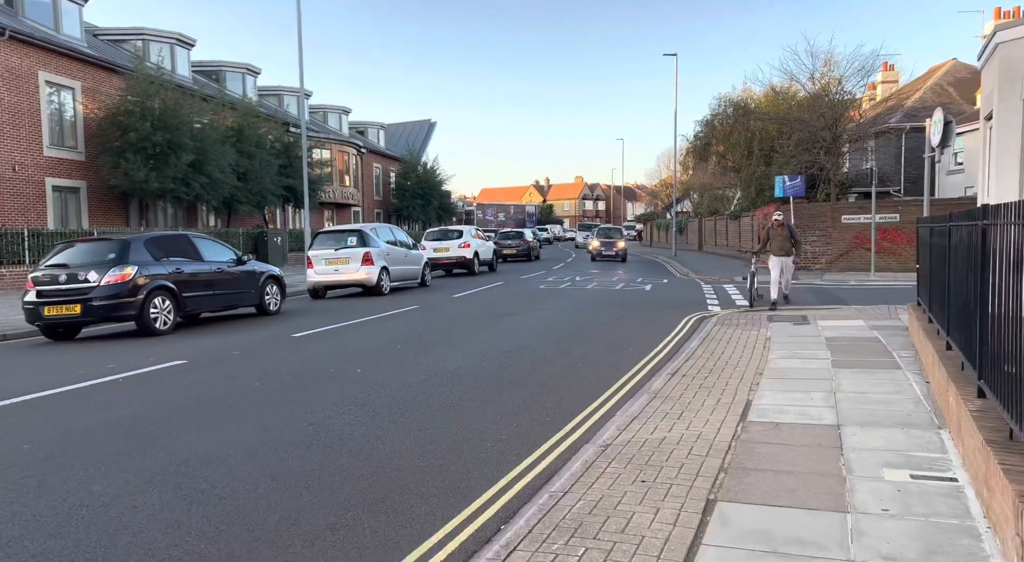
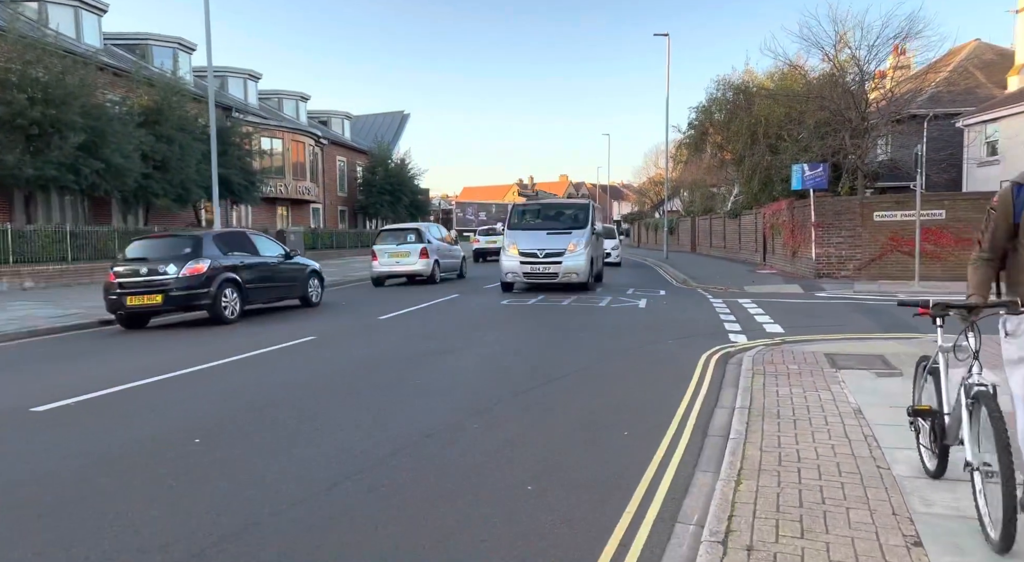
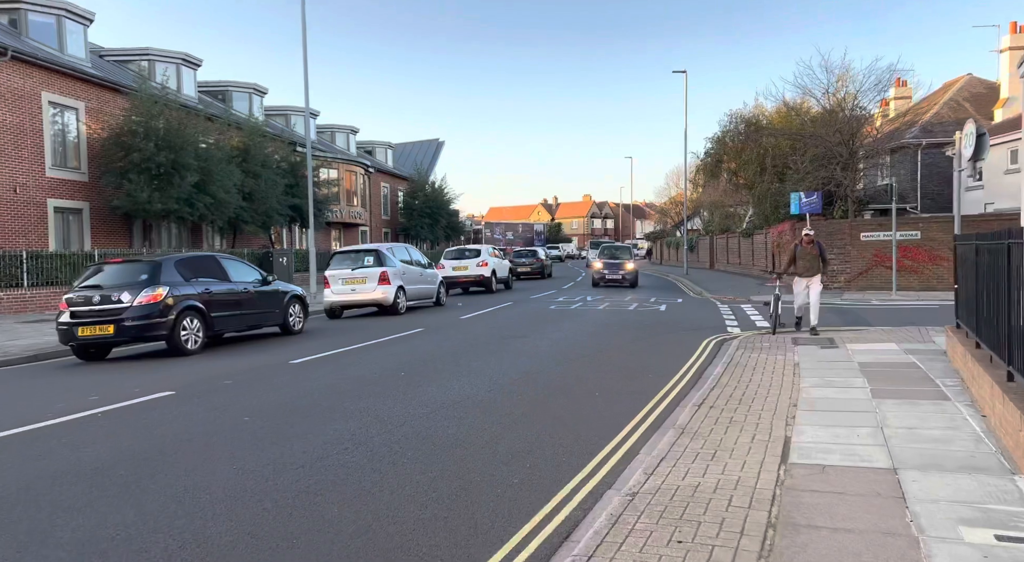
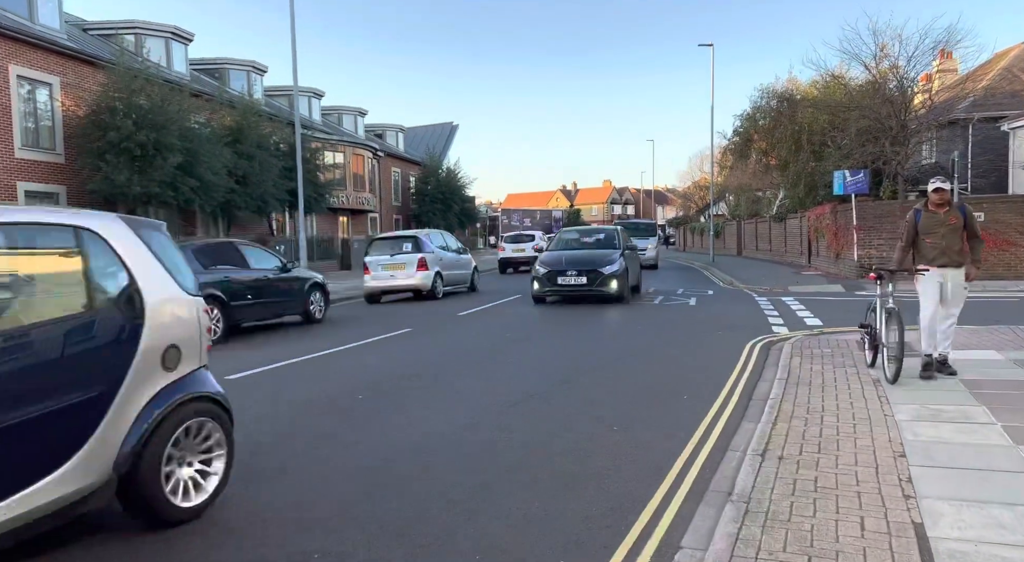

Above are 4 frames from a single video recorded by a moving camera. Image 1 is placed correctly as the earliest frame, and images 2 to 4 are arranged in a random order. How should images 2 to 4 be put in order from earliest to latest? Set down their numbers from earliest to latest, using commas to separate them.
3, 4, 2
